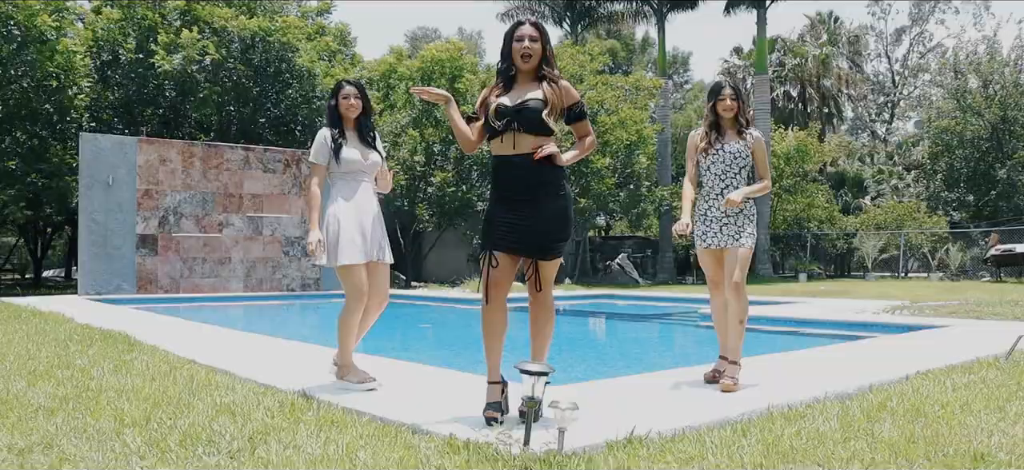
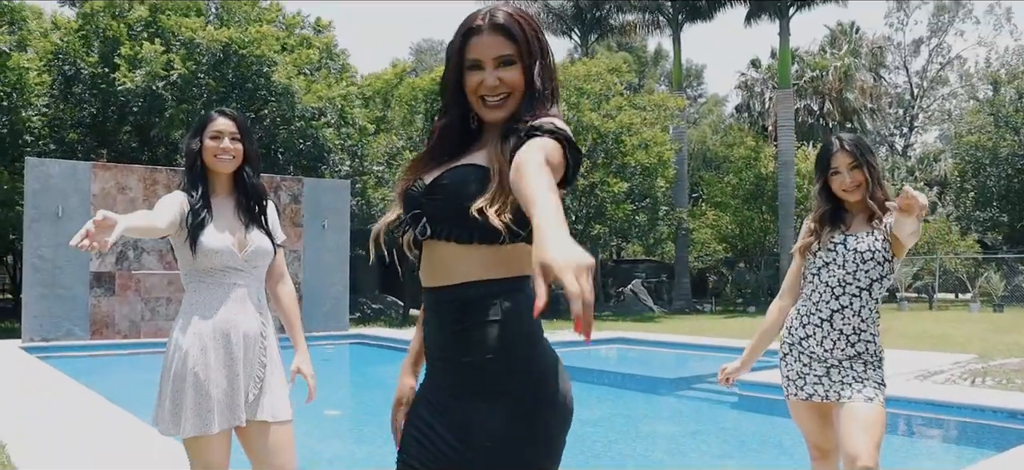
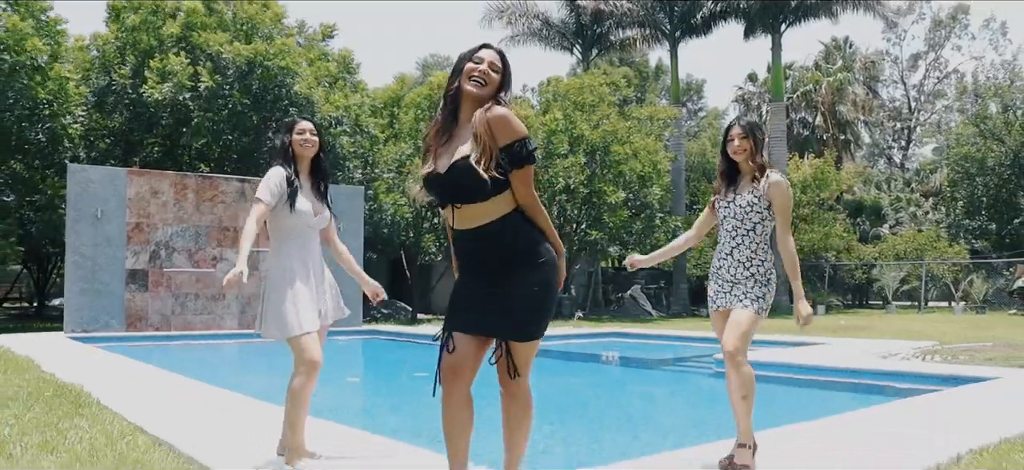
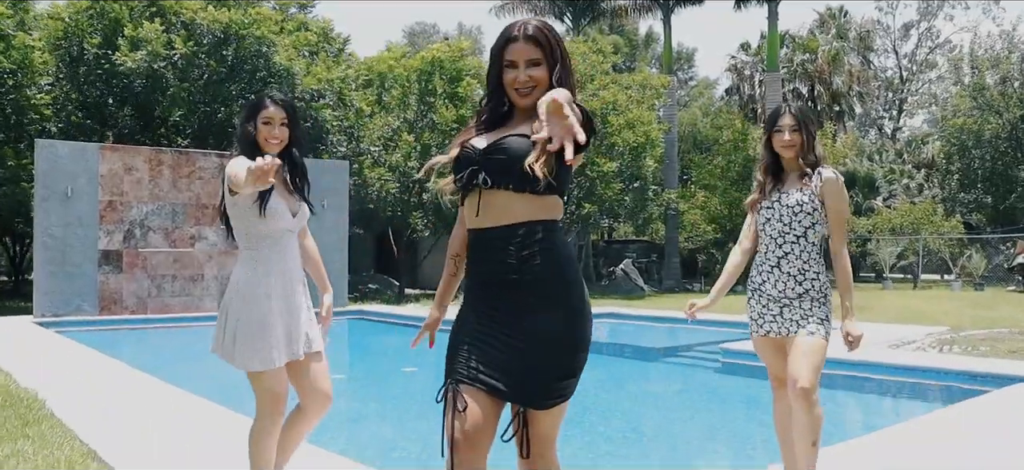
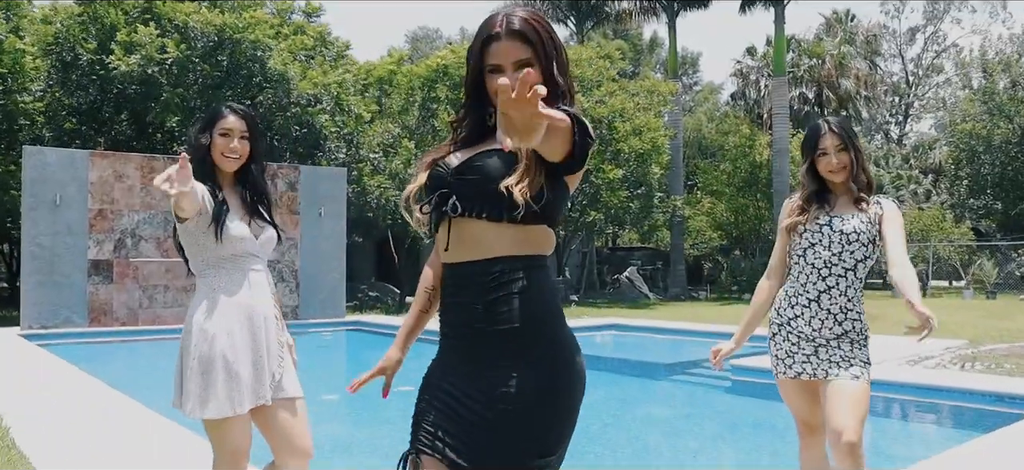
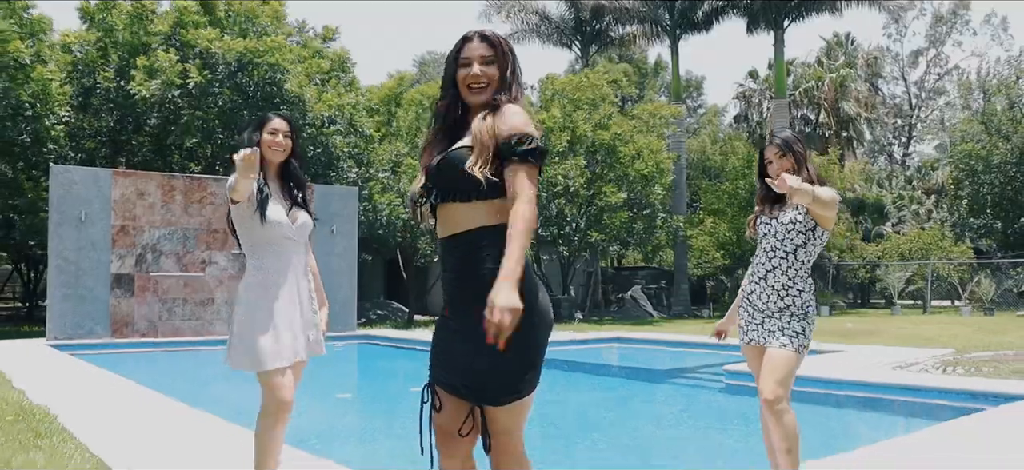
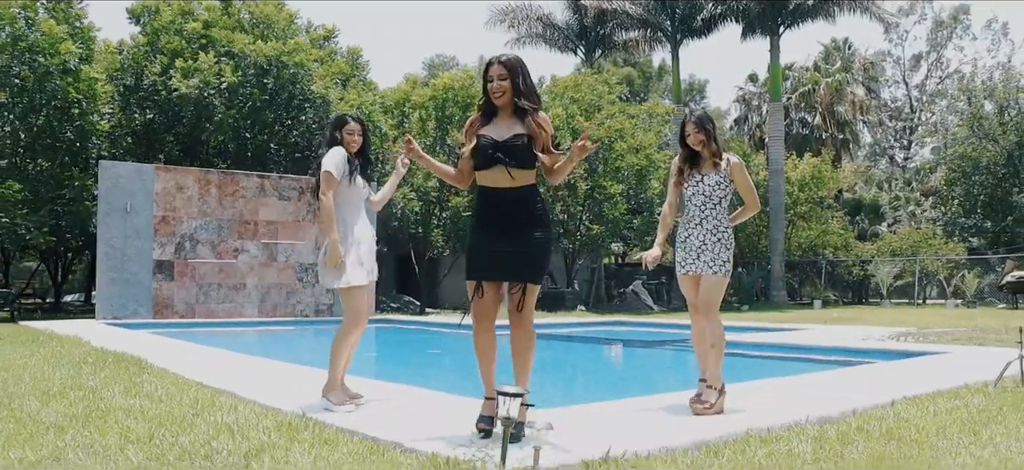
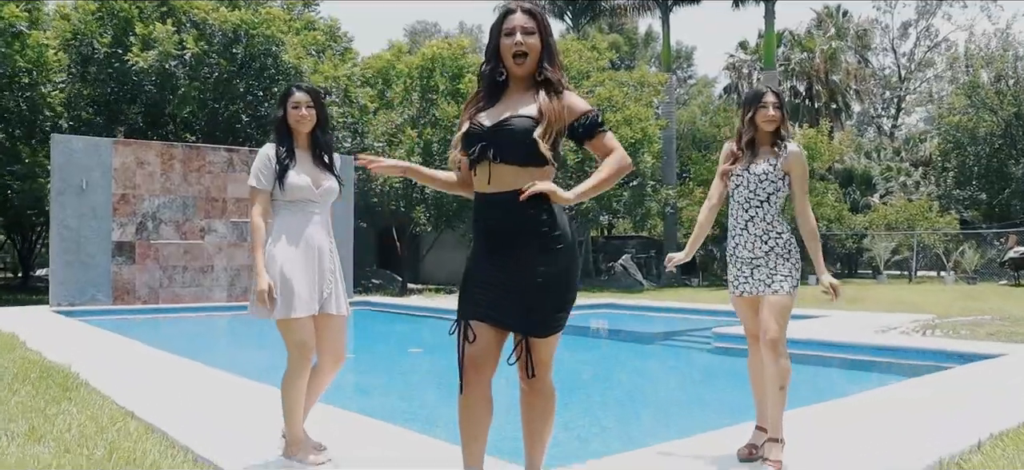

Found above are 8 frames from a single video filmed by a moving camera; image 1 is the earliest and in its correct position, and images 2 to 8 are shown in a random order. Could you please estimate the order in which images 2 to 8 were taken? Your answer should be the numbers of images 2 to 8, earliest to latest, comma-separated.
8, 4, 5, 2, 6, 3, 7
